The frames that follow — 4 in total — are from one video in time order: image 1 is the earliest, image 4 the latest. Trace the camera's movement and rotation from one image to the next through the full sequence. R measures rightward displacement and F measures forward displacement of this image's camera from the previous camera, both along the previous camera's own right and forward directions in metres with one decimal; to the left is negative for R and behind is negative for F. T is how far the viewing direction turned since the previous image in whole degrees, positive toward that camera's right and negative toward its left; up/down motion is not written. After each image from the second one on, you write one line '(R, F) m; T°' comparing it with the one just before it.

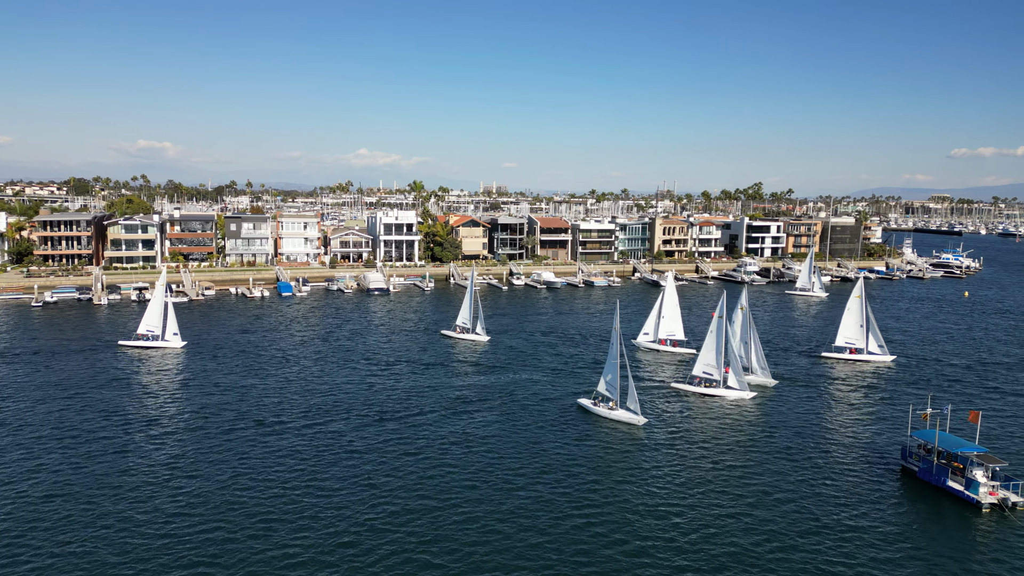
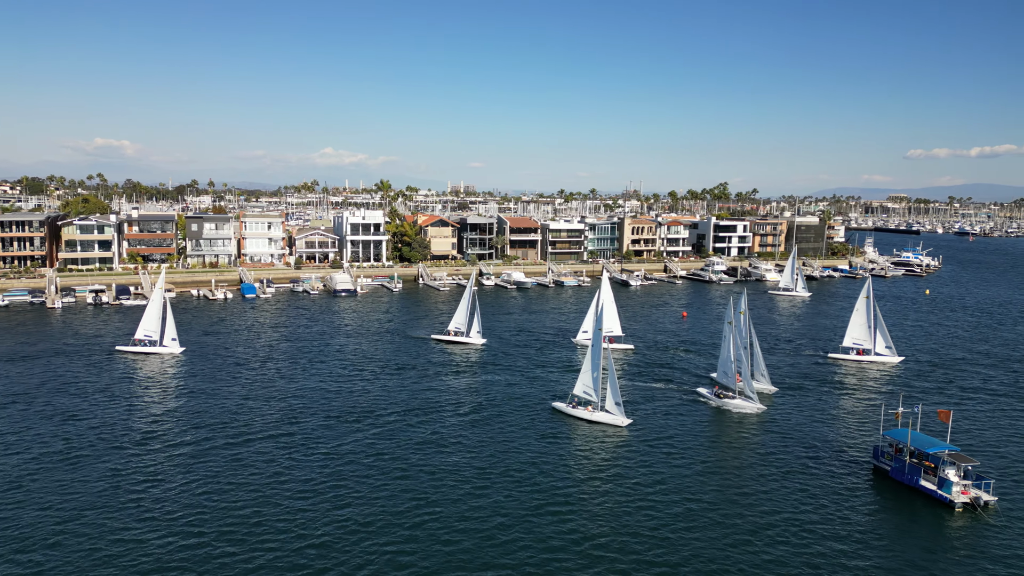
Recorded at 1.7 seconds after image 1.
(-0.2, +1.4) m; +3°
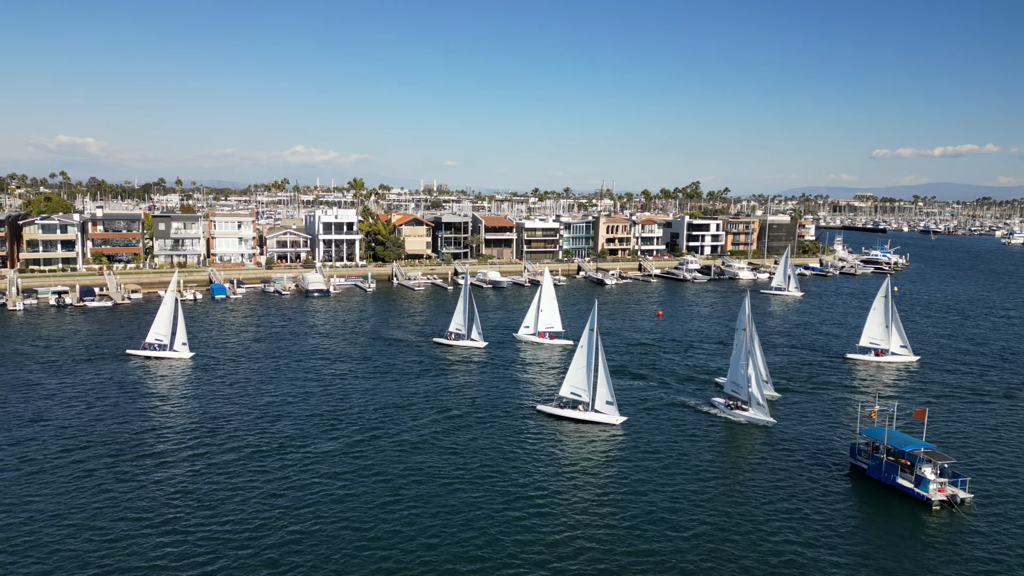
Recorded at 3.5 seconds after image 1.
(-0.2, +0.8) m; +2°
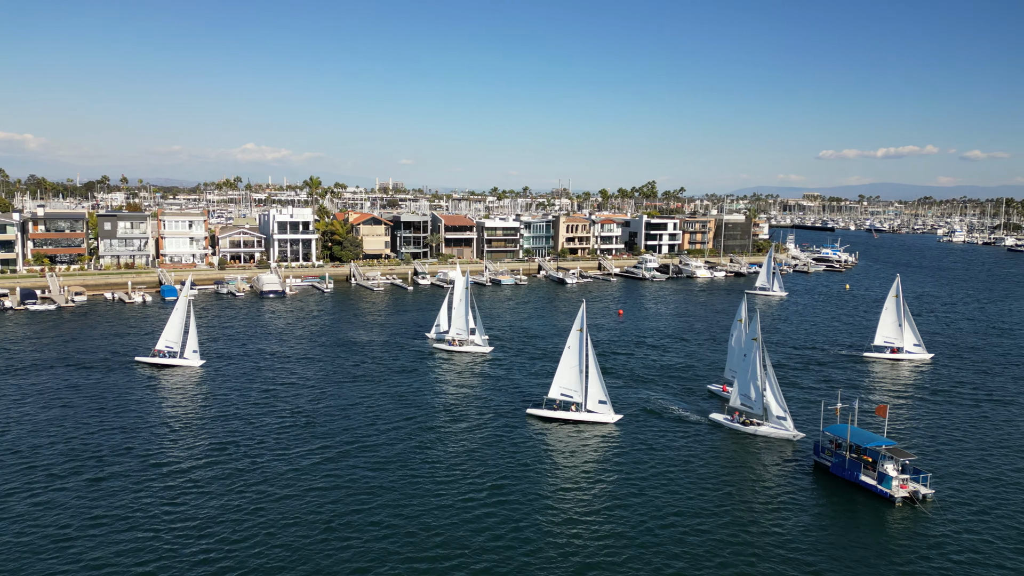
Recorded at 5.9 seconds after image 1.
(-0.6, +0.3) m; +4°
